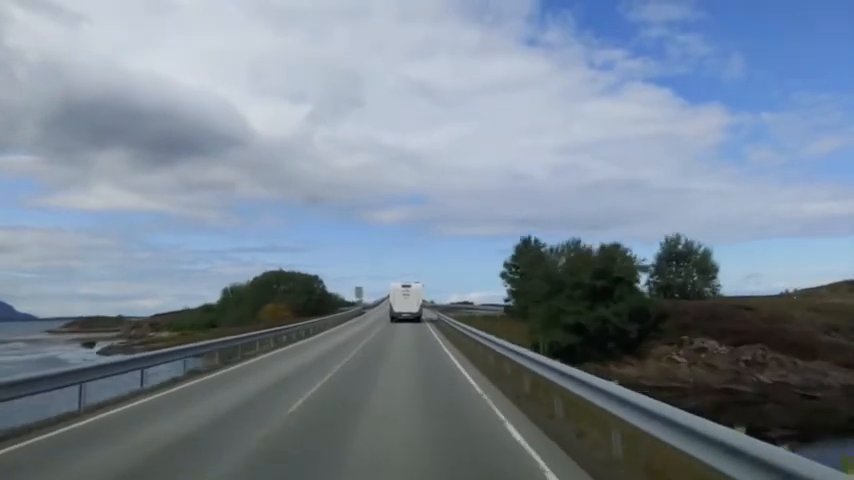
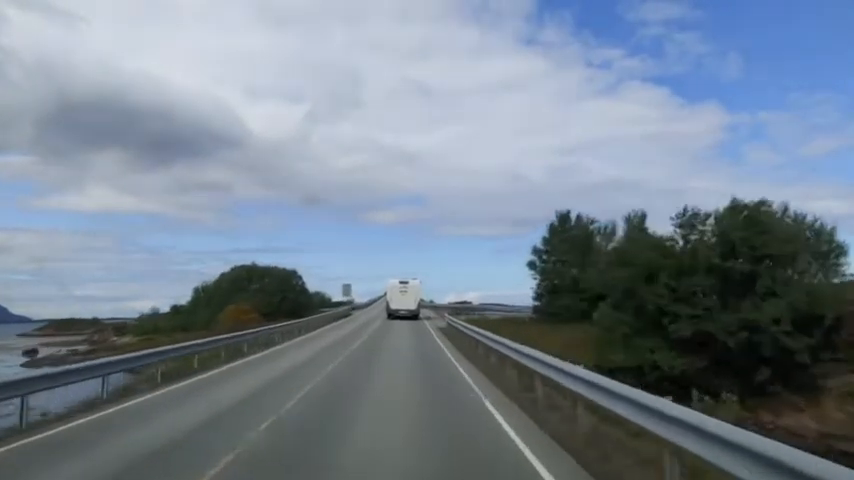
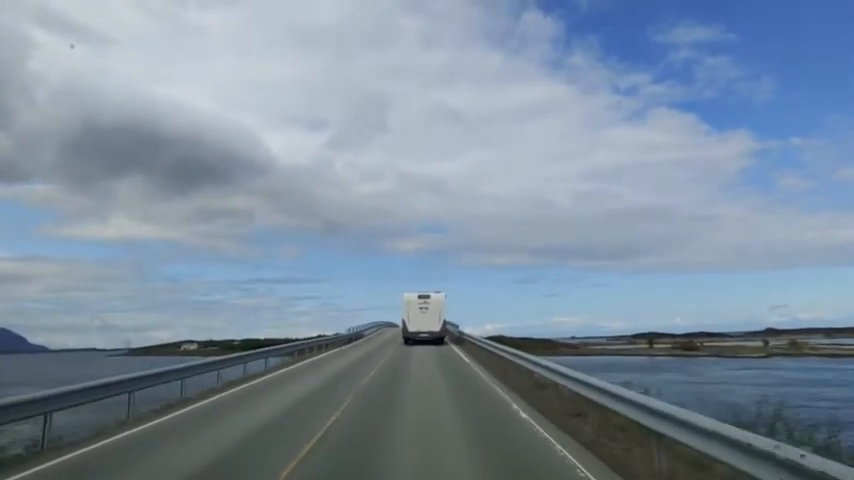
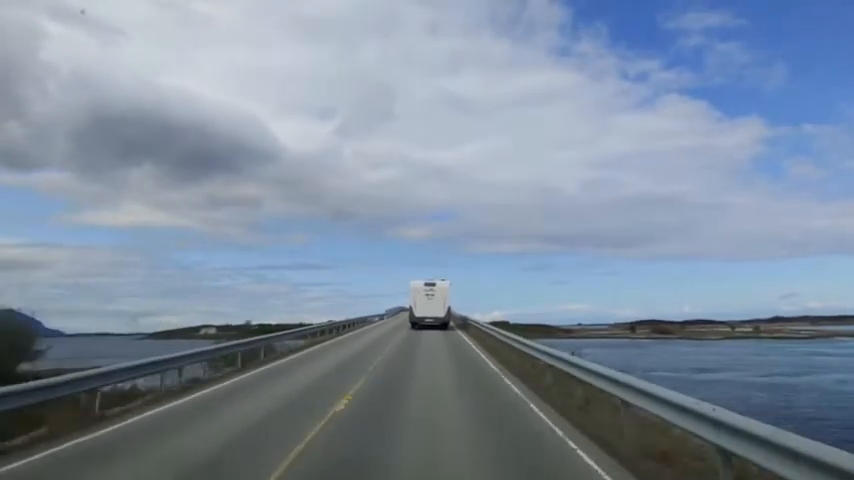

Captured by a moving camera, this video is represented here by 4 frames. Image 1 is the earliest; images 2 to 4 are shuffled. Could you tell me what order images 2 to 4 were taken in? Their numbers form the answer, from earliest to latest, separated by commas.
2, 4, 3
